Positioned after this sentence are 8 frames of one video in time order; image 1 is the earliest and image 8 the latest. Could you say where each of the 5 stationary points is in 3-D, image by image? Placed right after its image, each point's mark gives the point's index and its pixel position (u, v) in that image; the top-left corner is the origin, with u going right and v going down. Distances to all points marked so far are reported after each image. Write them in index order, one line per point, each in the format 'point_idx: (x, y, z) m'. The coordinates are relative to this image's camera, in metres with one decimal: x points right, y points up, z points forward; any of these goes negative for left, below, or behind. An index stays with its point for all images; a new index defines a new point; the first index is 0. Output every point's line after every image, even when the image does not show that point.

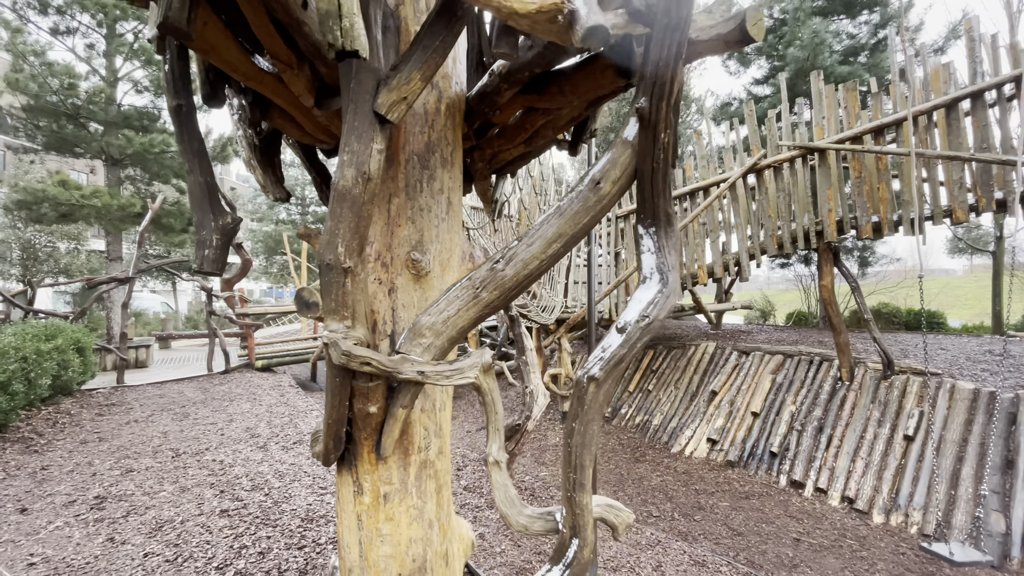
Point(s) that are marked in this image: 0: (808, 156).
0: (+2.4, +1.1, +3.6) m
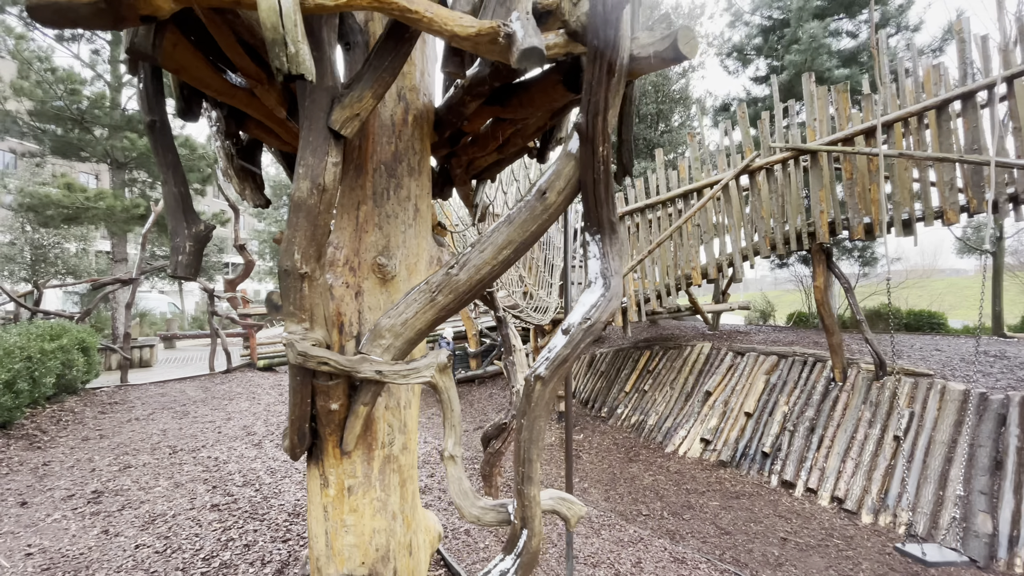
0: (+2.3, +1.1, +3.6) m
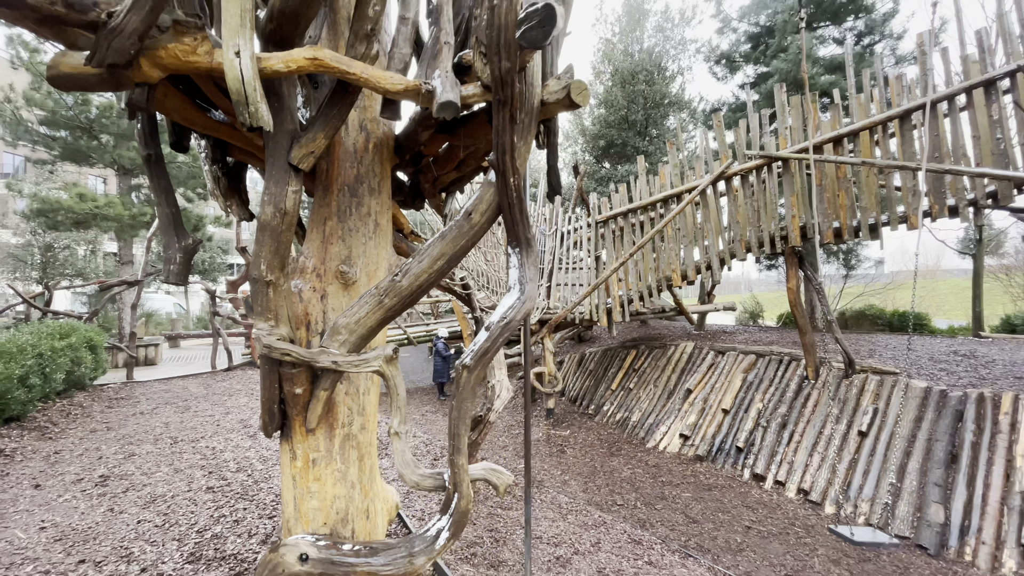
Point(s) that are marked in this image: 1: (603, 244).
0: (+2.2, +1.0, +3.8) m
1: (+1.0, +0.5, +5.0) m
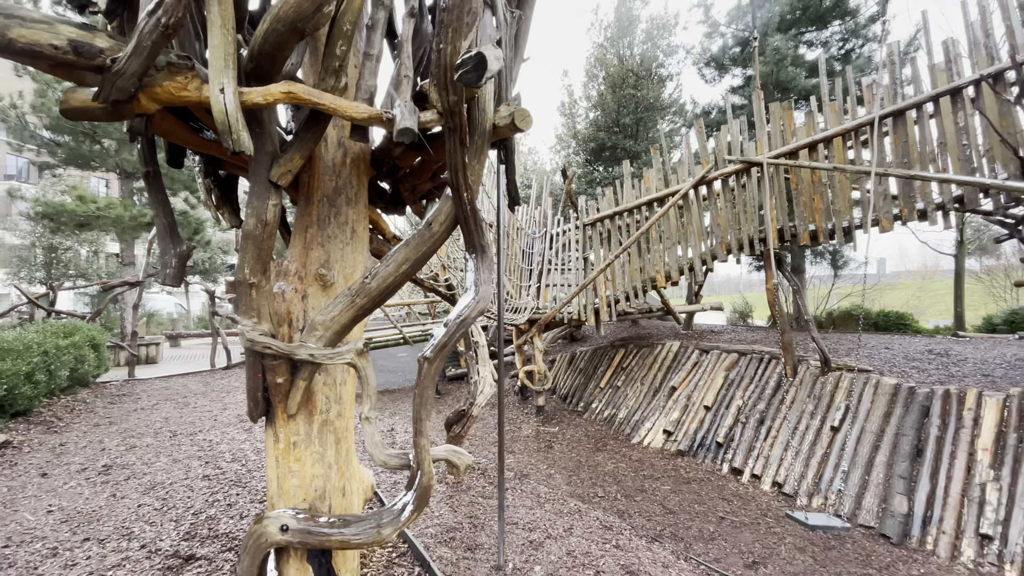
0: (+2.1, +1.0, +3.9) m
1: (+0.9, +0.5, +5.1) m
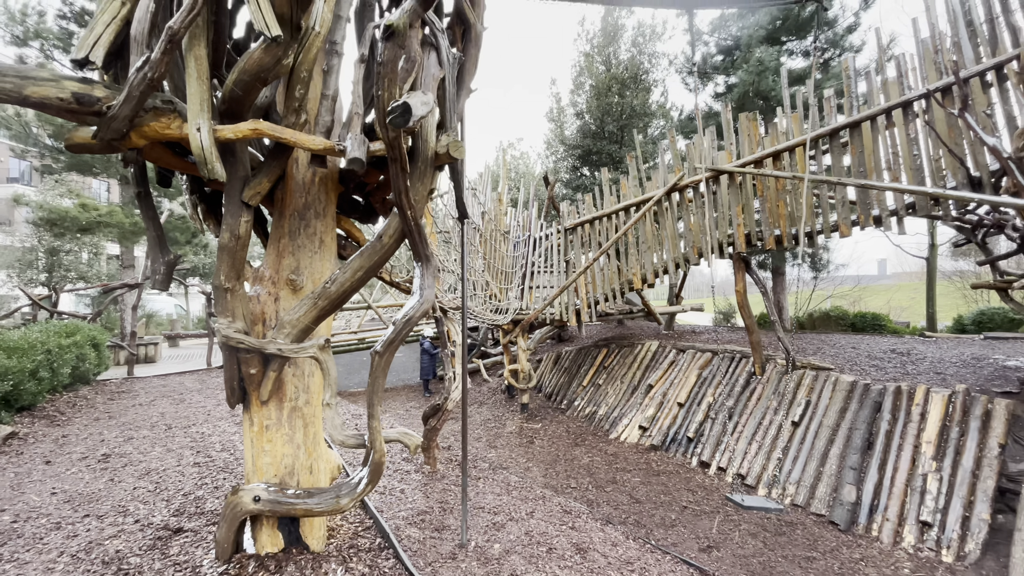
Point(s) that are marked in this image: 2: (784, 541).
0: (+1.9, +1.0, +4.1) m
1: (+0.7, +0.5, +5.3) m
2: (+1.7, -1.6, +2.9) m
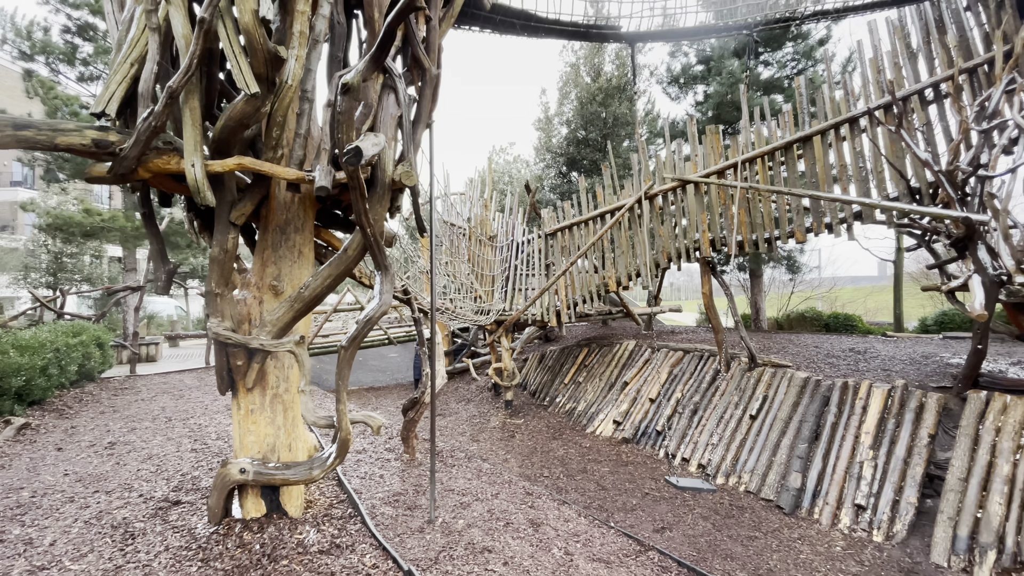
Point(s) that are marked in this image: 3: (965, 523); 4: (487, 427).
0: (+1.7, +1.0, +4.4) m
1: (+0.5, +0.4, +5.6) m
2: (+1.5, -1.6, +3.1) m
3: (+2.7, -1.4, +2.7) m
4: (-0.3, -1.6, +5.2) m
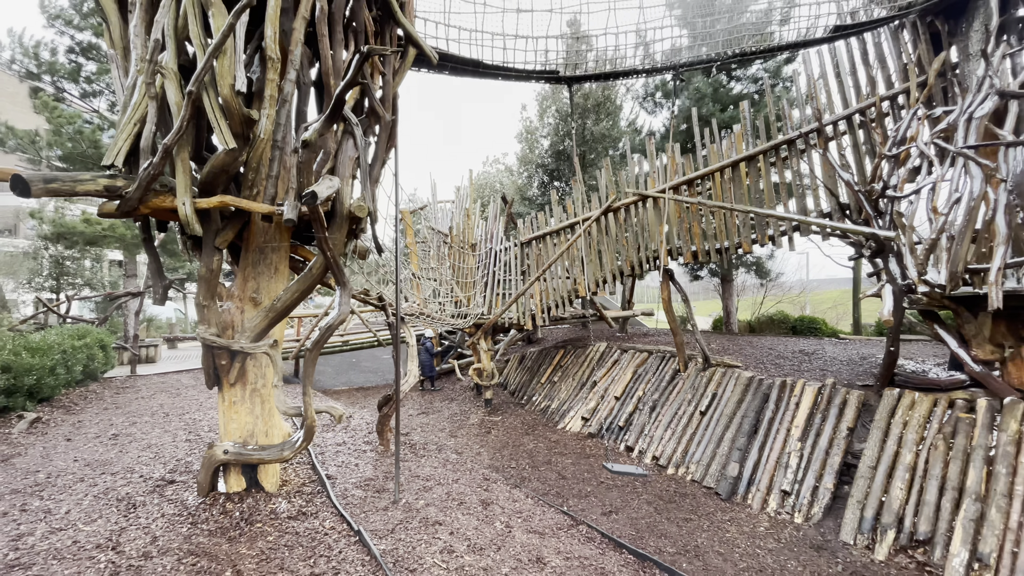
0: (+1.4, +0.9, +4.7) m
1: (+0.2, +0.4, +6.0) m
2: (+1.3, -1.7, +3.5) m
3: (+2.4, -1.5, +3.0) m
4: (-0.6, -1.7, +5.6) m
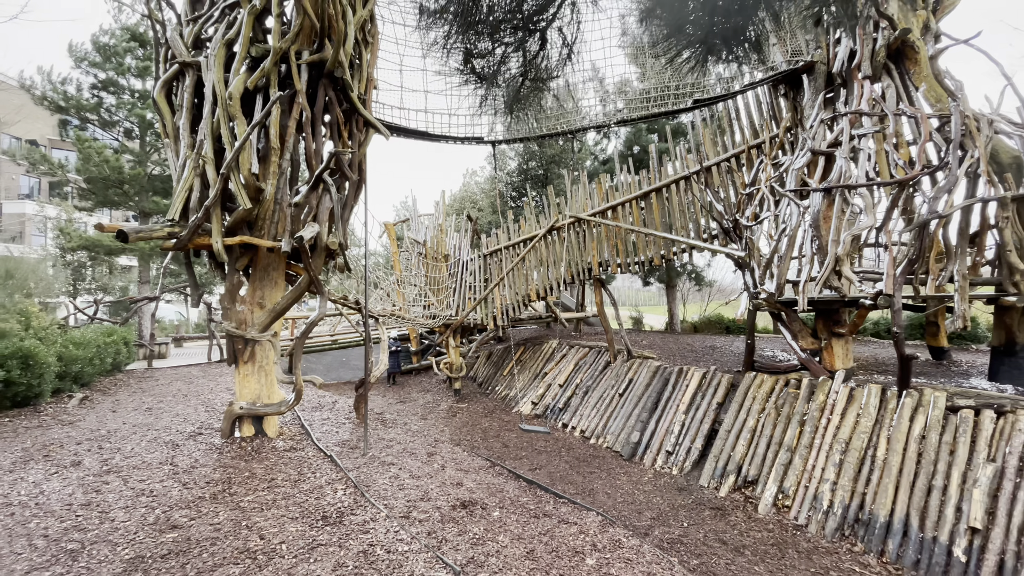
0: (+0.9, +0.9, +5.7) m
1: (-0.3, +0.3, +6.9) m
2: (+0.7, -1.8, +4.4) m
3: (+1.9, -1.5, +4.0) m
4: (-1.1, -1.8, +6.5) m
